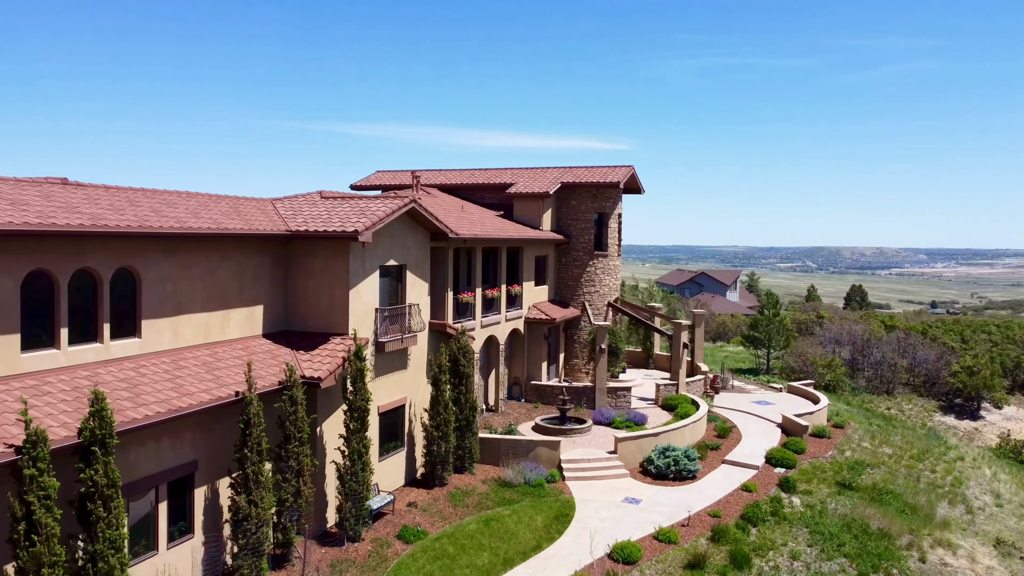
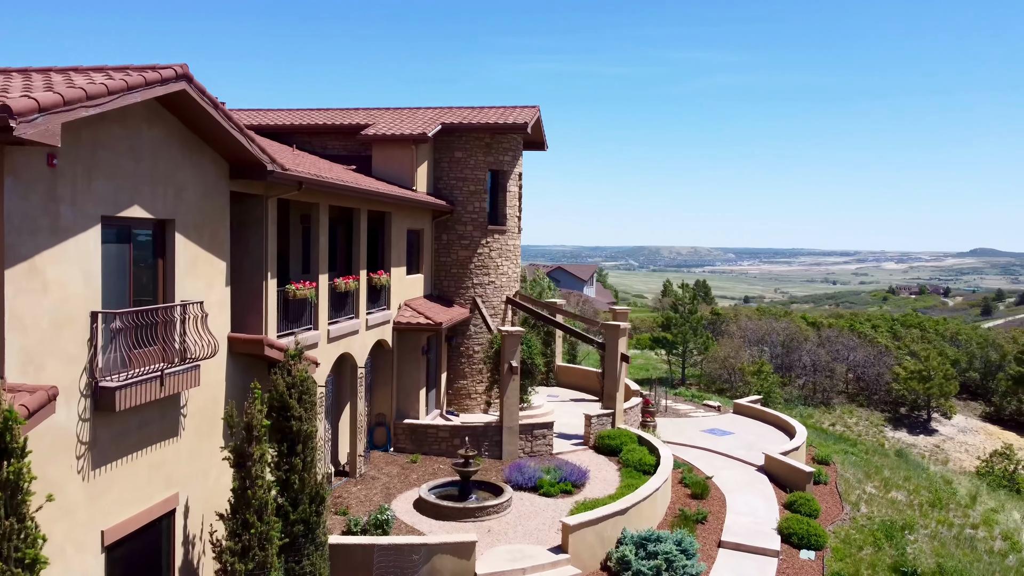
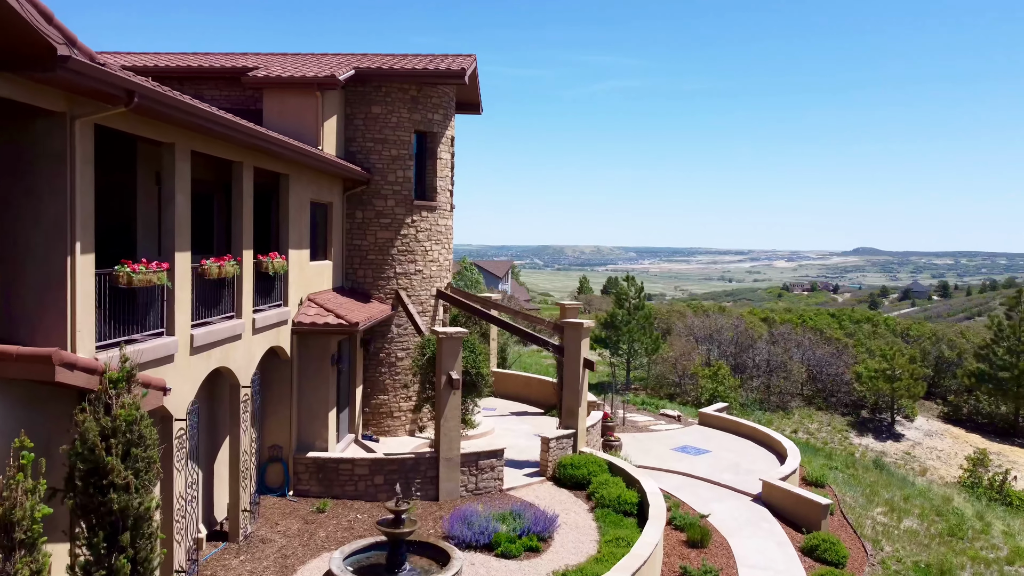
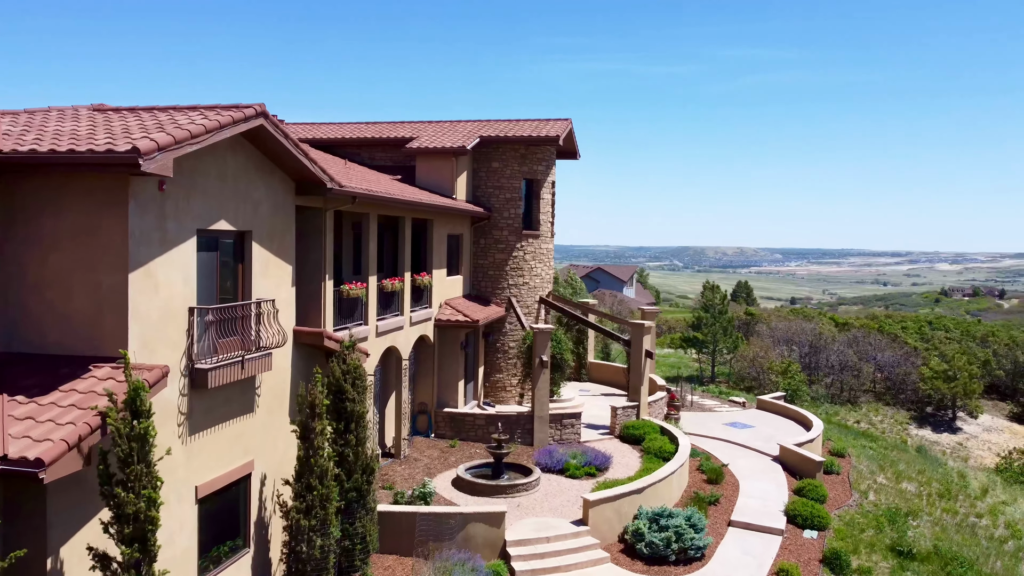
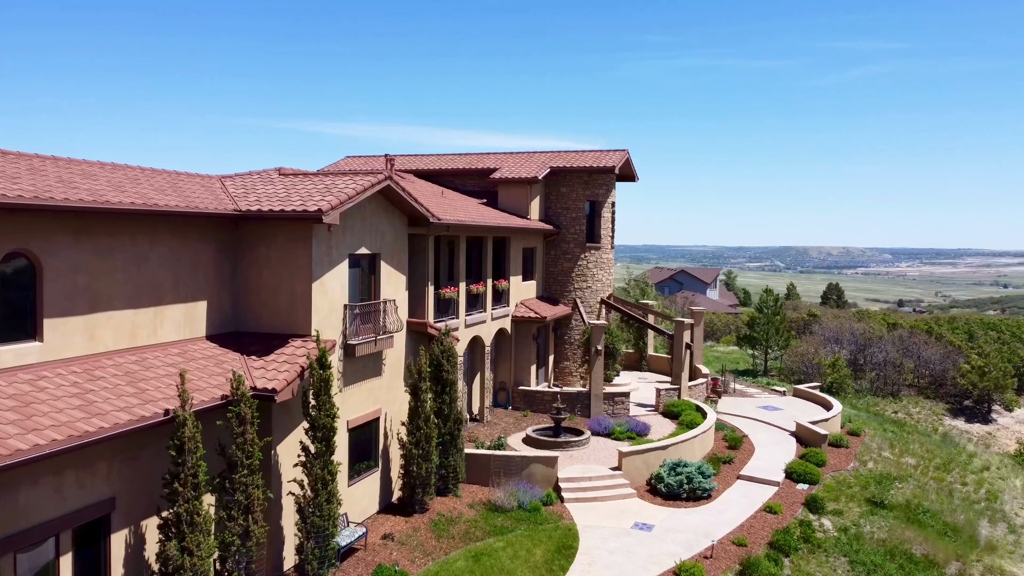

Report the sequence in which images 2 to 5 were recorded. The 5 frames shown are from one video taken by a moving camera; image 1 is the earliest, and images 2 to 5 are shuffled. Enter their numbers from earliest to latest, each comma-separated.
5, 4, 2, 3
